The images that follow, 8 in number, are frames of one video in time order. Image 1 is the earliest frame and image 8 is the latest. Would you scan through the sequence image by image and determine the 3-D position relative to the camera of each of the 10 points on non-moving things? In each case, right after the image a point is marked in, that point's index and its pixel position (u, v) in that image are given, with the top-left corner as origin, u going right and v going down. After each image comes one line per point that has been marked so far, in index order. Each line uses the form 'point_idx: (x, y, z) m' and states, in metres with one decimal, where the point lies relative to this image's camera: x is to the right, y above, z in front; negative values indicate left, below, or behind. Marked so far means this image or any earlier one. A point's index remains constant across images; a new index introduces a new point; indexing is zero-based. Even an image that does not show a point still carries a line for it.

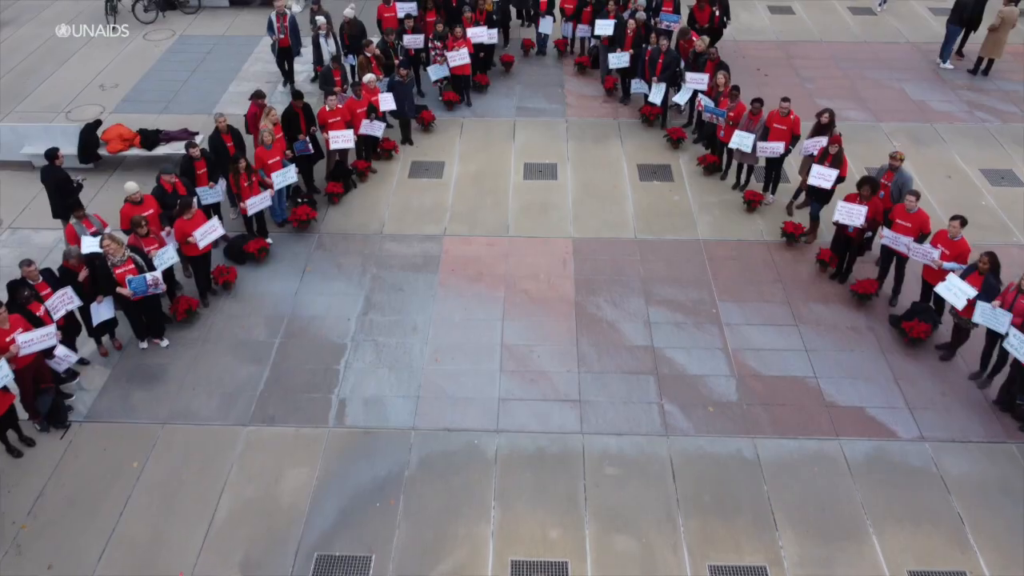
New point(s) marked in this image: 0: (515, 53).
0: (+0.1, +4.6, +15.4) m
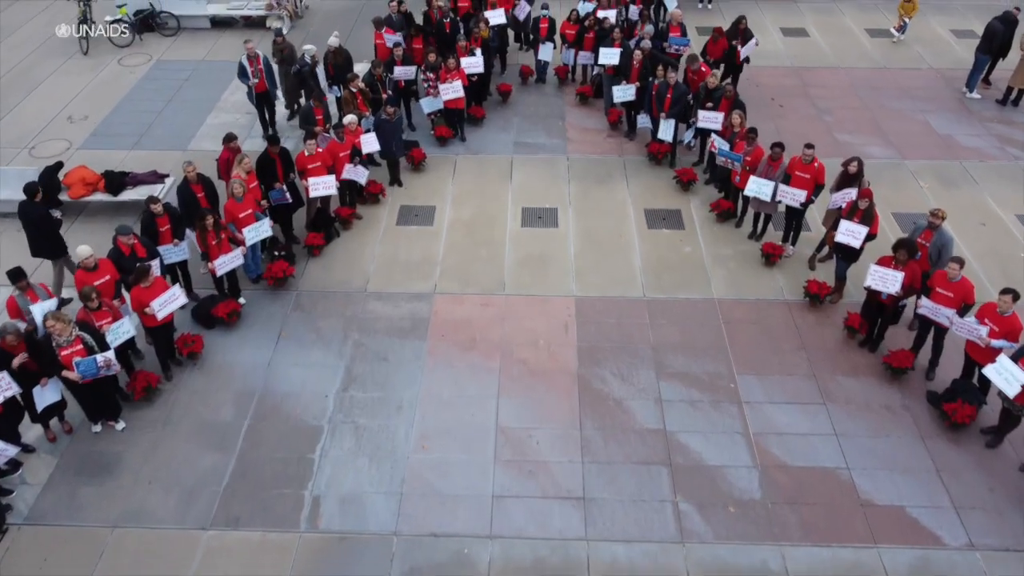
0: (0.0, +3.8, +14.5) m
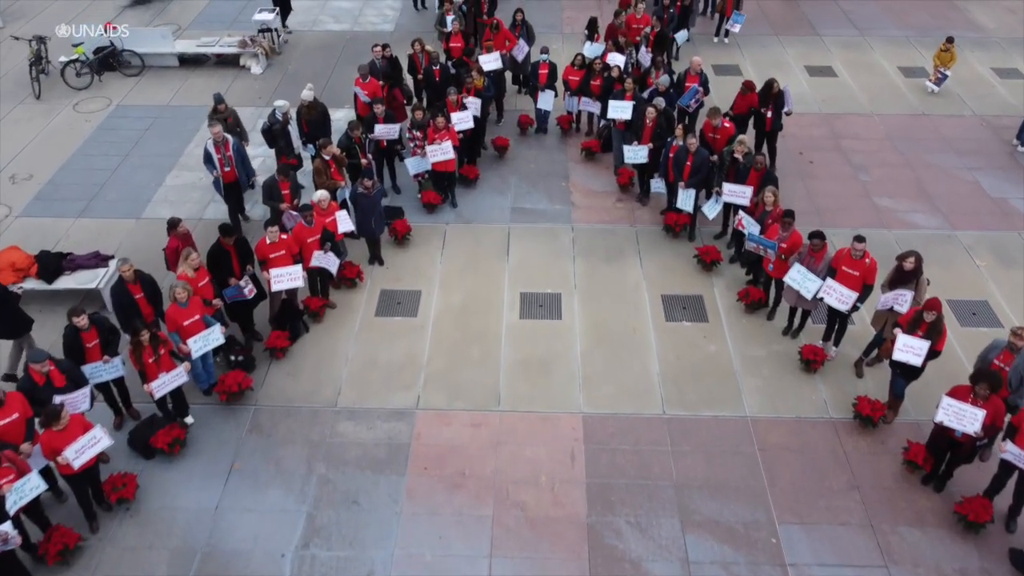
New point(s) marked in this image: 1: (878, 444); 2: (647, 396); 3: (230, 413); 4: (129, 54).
0: (0.0, +2.6, +13.0) m
1: (+3.7, -1.6, +7.9) m
2: (+1.4, -1.2, +8.5) m
3: (-3.0, -1.3, +8.3) m
4: (-7.2, +4.4, +14.7) m
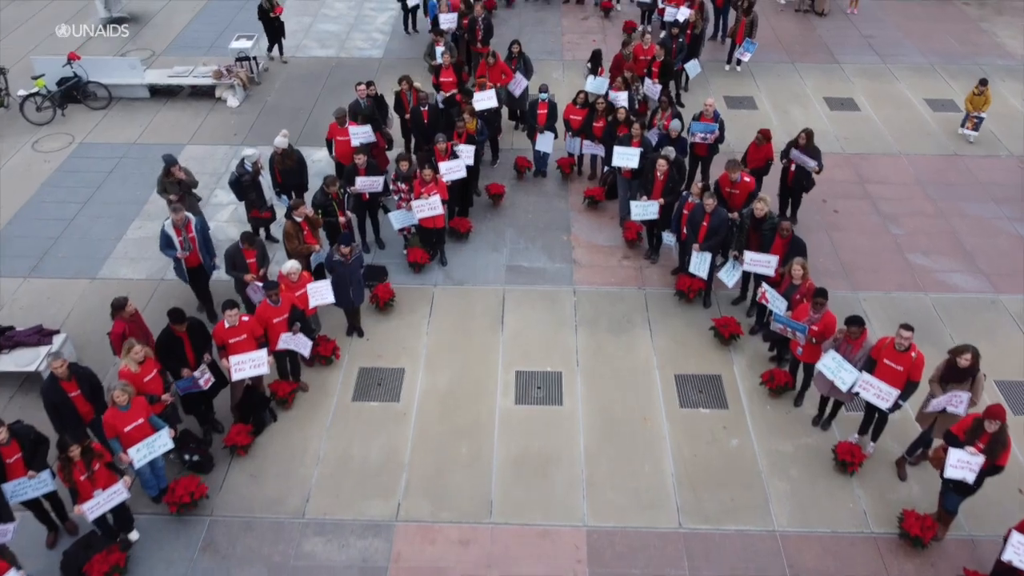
0: (-0.1, +1.7, +11.9) m
1: (+3.6, -2.4, +6.9) m
2: (+1.4, -2.0, +7.4) m
3: (-3.0, -2.2, +7.2) m
4: (-7.2, +3.5, +13.6) m
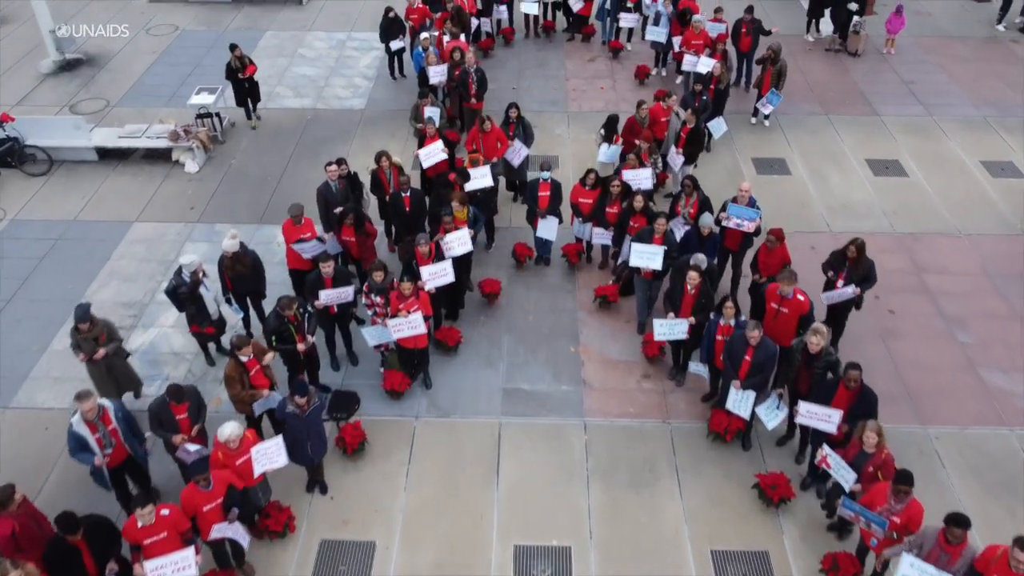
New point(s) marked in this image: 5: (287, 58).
0: (-0.1, +0.4, +10.2) m
1: (+3.6, -3.8, +5.2) m
2: (+1.4, -3.4, +5.7) m
3: (-3.1, -3.6, +5.5) m
4: (-7.3, +2.1, +11.9) m
5: (-4.4, +4.5, +15.2) m
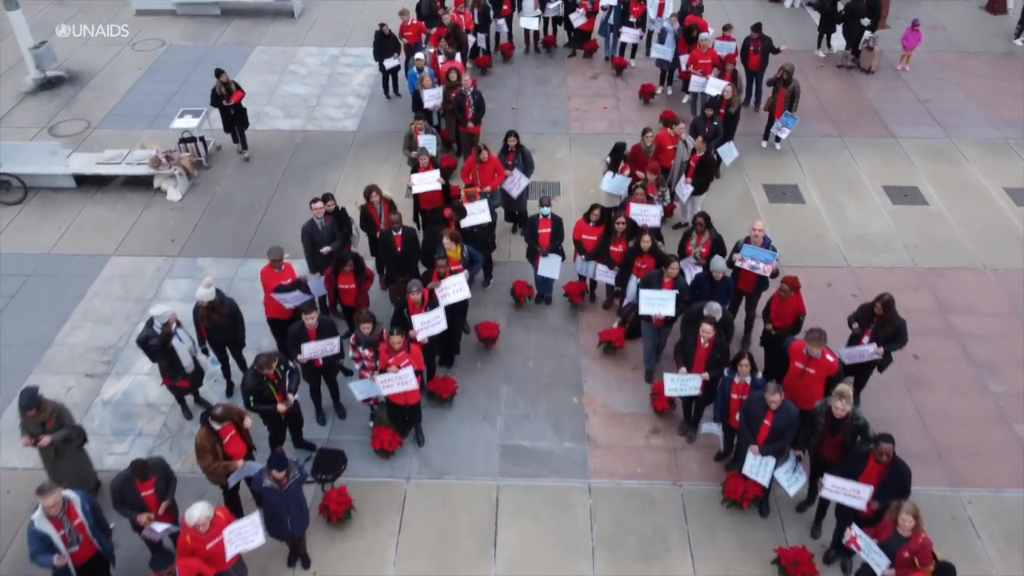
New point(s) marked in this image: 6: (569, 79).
0: (-0.1, -0.1, +9.6) m
1: (+3.6, -4.3, +4.6) m
2: (+1.4, -3.9, +5.1) m
3: (-3.1, -4.1, +4.9) m
4: (-7.3, +1.6, +11.3) m
5: (-4.4, +4.0, +14.6) m
6: (+1.1, +3.8, +14.5) m
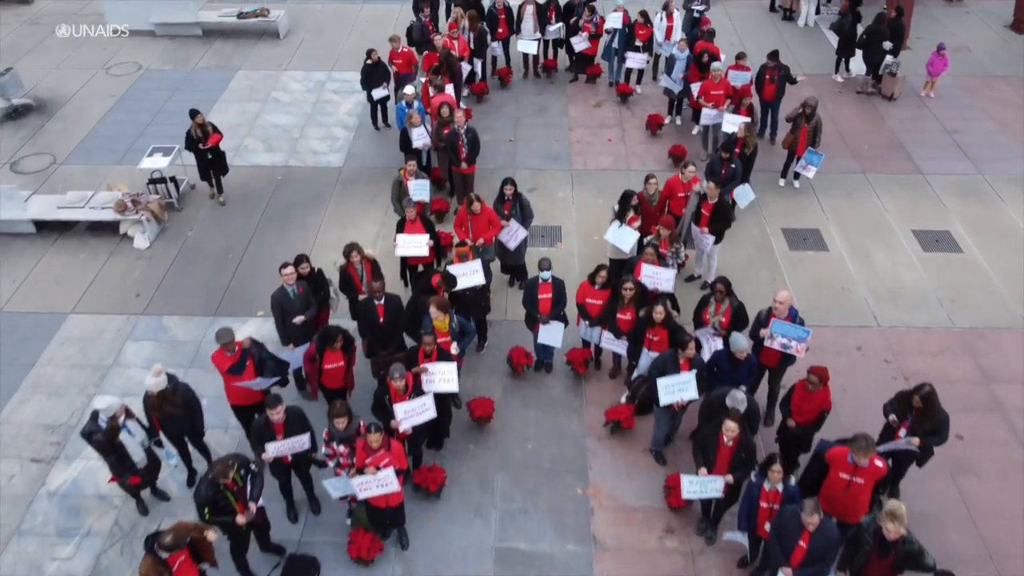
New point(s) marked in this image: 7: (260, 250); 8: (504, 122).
0: (-0.2, -0.9, +8.7) m
1: (+3.6, -5.1, +3.6) m
2: (+1.3, -4.7, +4.2) m
3: (-3.1, -4.8, +4.0) m
4: (-7.3, +0.9, +10.4) m
5: (-4.4, +3.2, +13.7) m
6: (+1.0, +3.1, +13.5) m
7: (-3.4, +0.5, +10.5) m
8: (-0.1, +2.8, +13.2) m
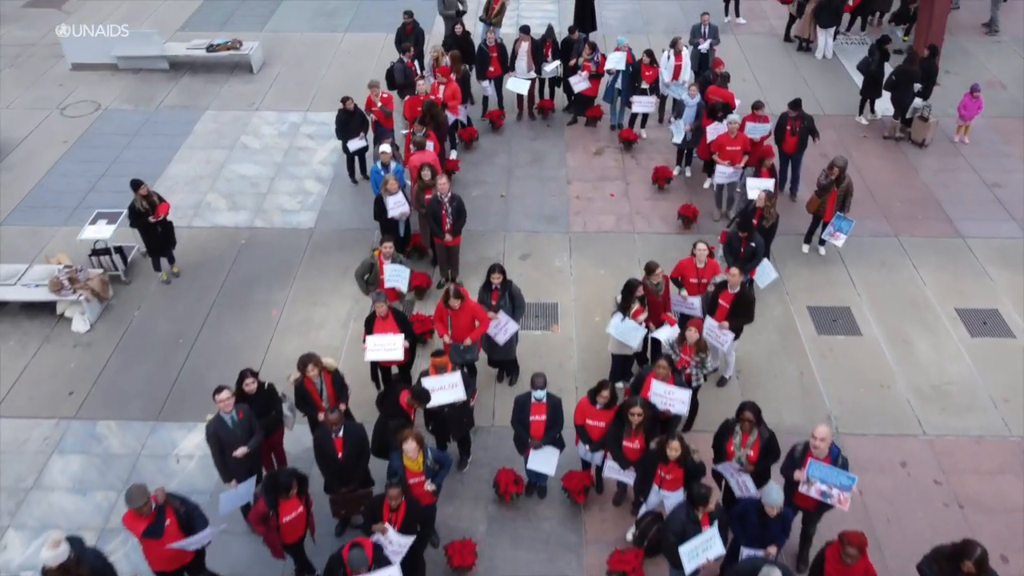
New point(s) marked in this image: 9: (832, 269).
0: (-0.3, -1.9, +7.4) m
1: (+3.4, -6.1, +2.4) m
2: (+1.2, -5.7, +2.9) m
3: (-3.2, -5.9, +2.7) m
4: (-7.4, -0.2, +9.1) m
5: (-4.6, +2.2, +12.5) m
6: (+0.9, +2.1, +12.3) m
7: (-3.5, -0.5, +9.2) m
8: (-0.3, +1.7, +11.9) m
9: (+4.1, +0.2, +10.0) m
